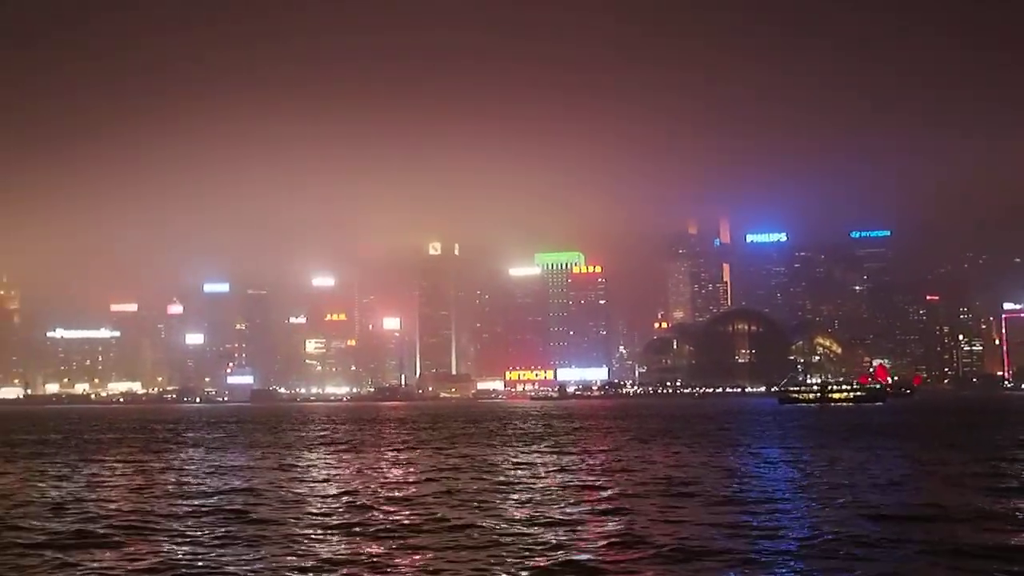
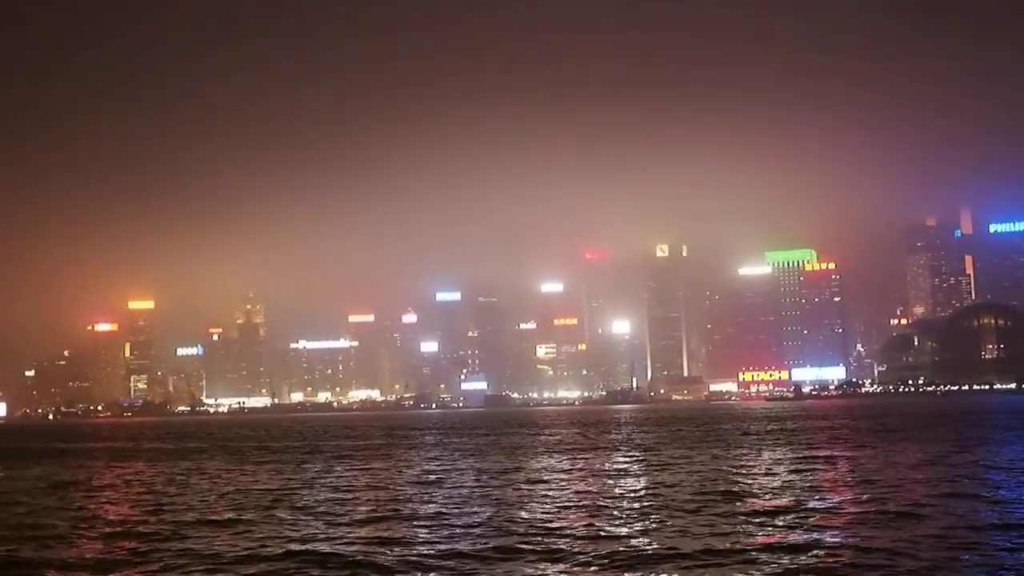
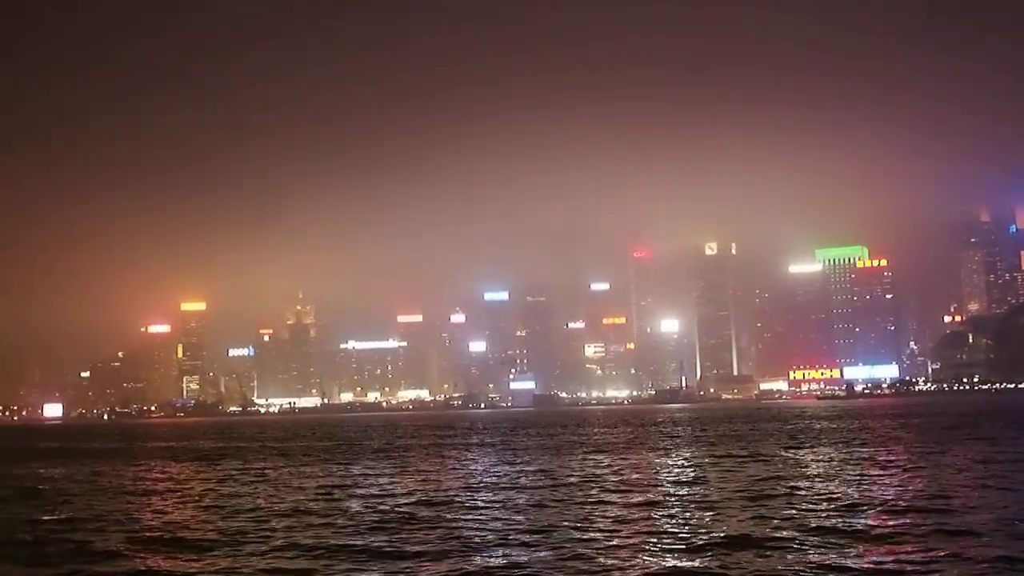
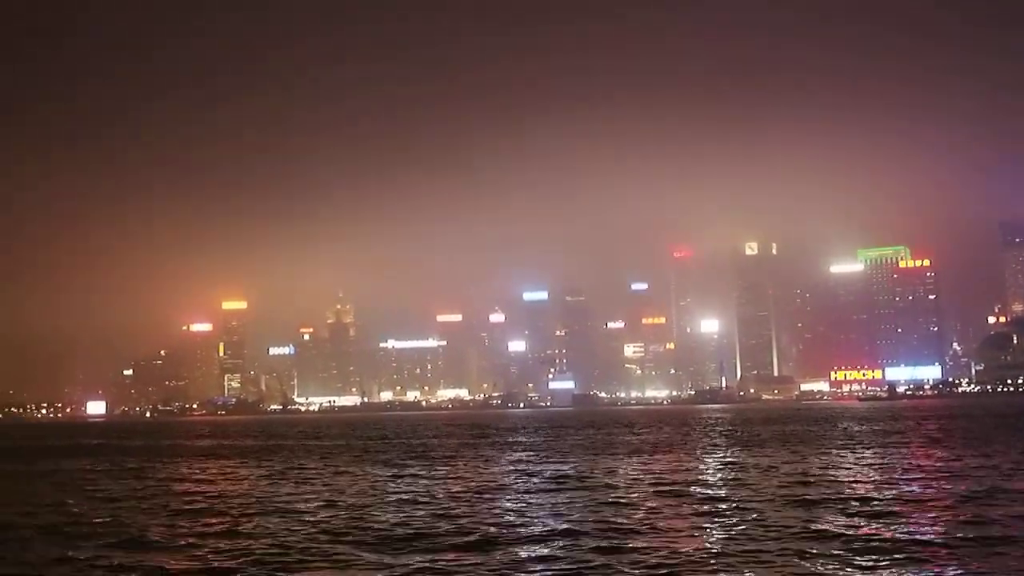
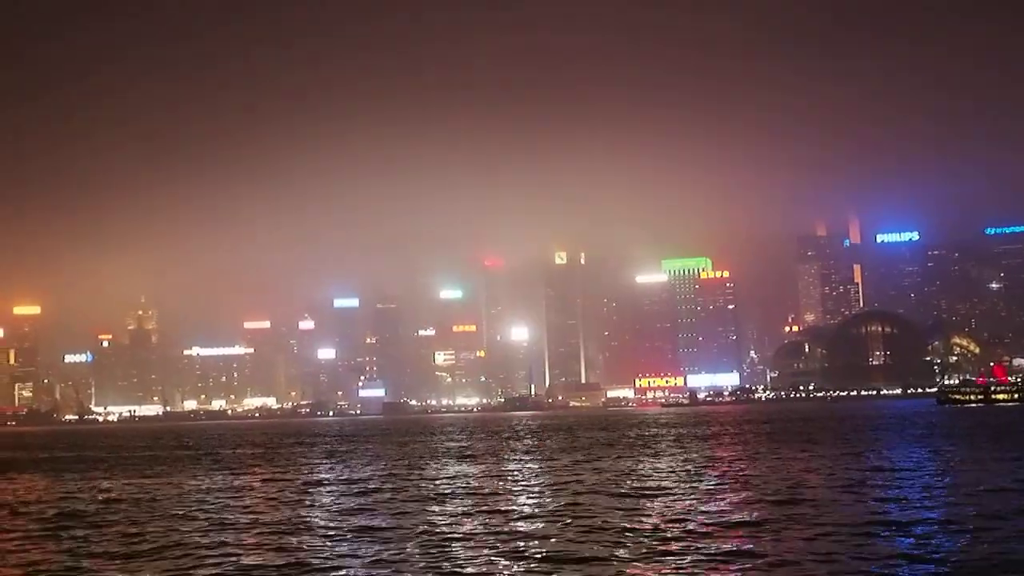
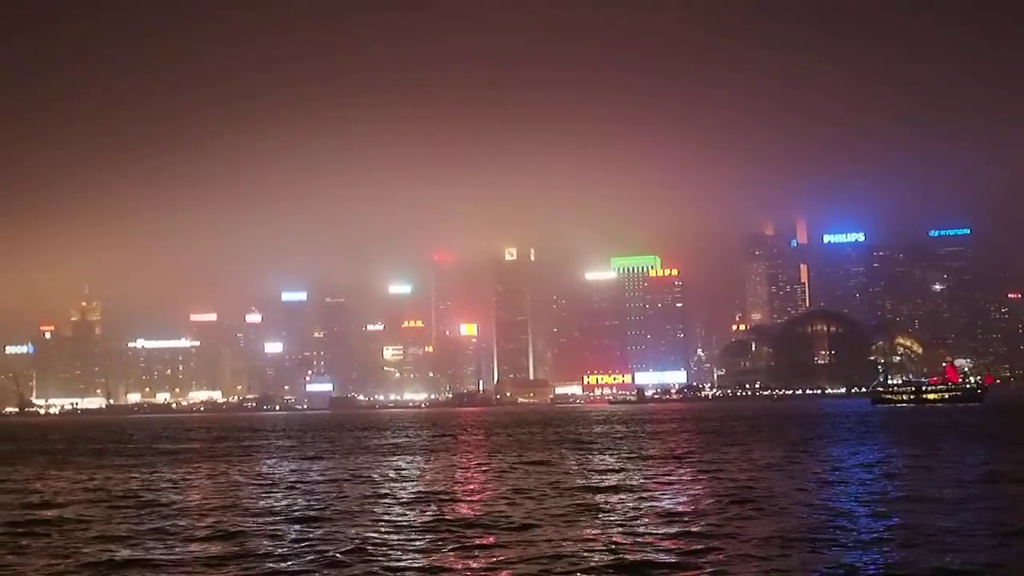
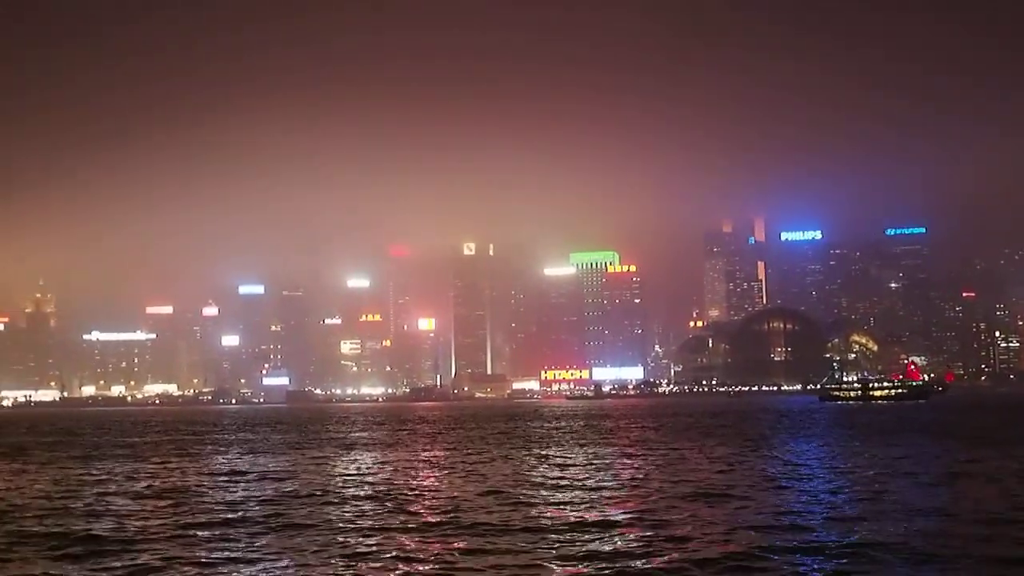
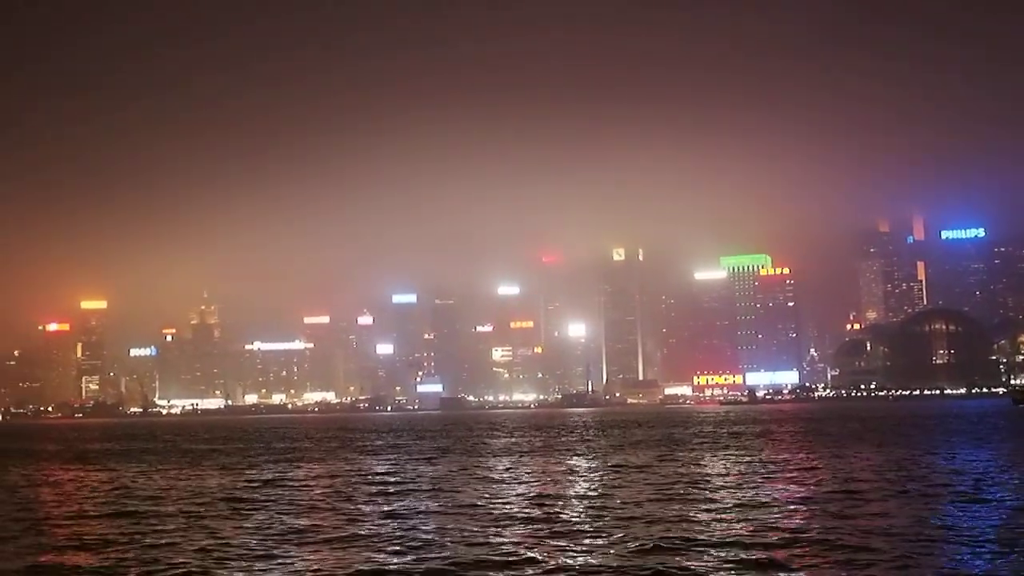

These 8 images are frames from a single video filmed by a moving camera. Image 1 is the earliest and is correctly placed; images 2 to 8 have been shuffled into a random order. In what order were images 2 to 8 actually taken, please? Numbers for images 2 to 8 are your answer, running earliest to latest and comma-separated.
7, 6, 5, 8, 2, 3, 4
